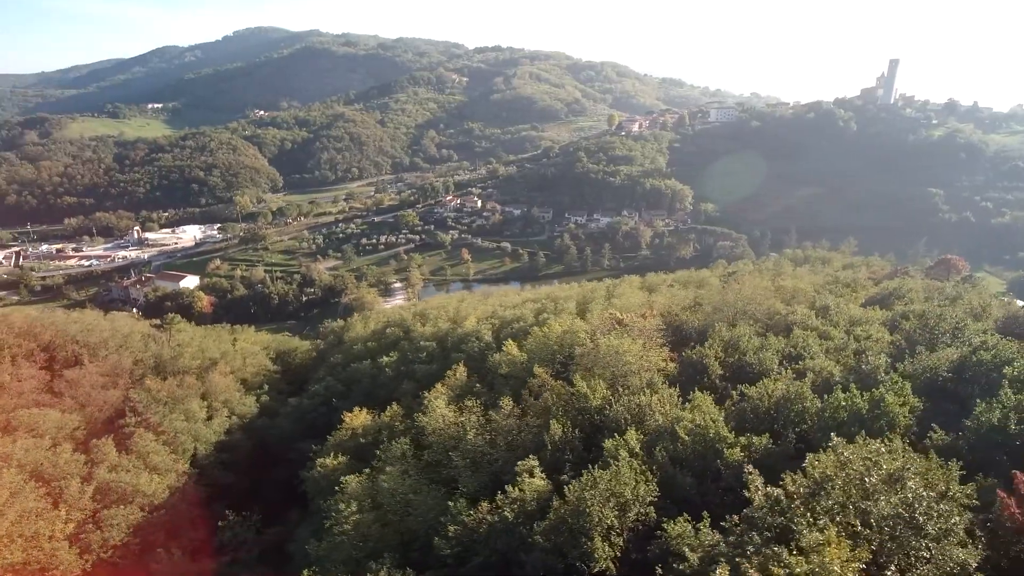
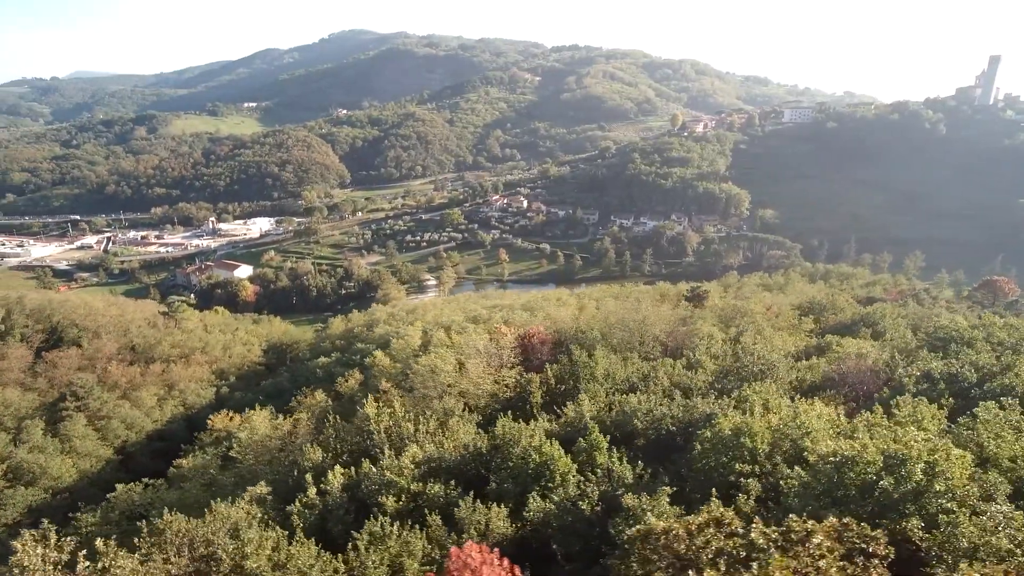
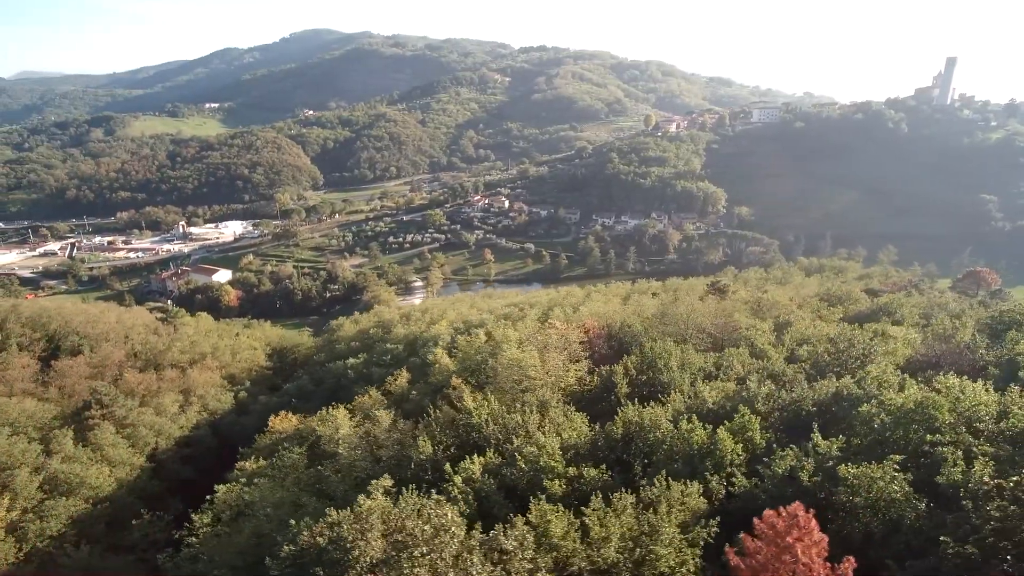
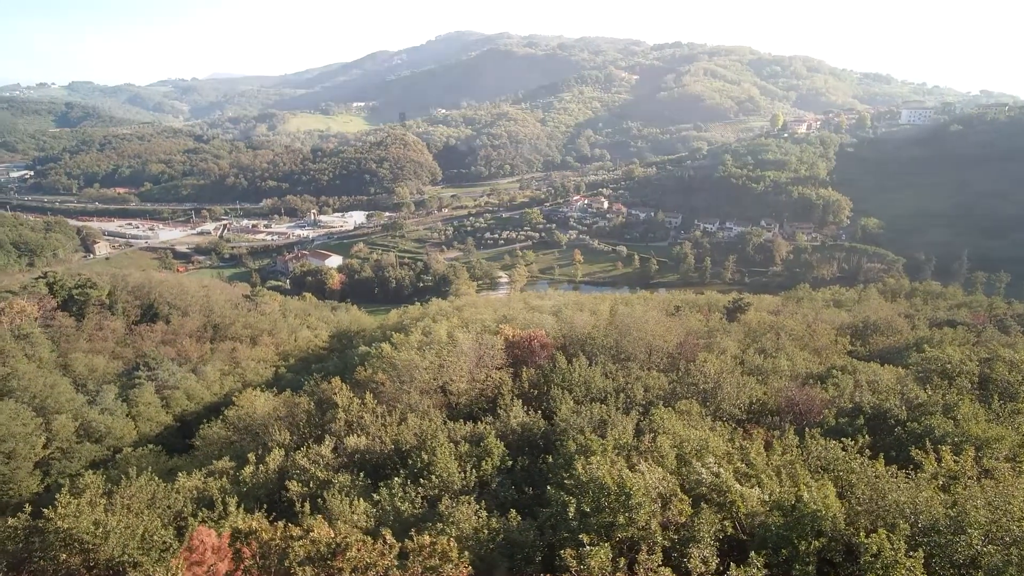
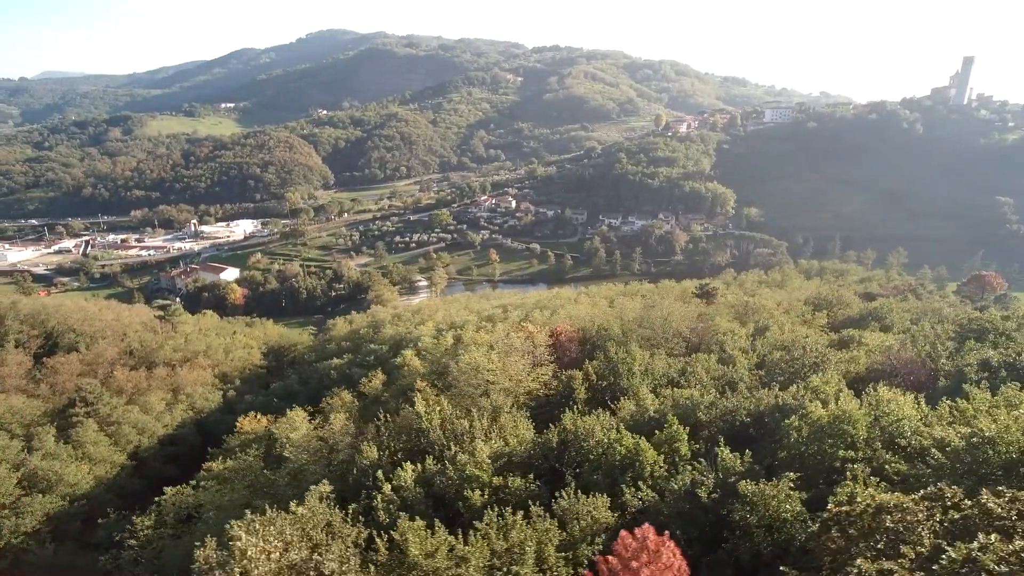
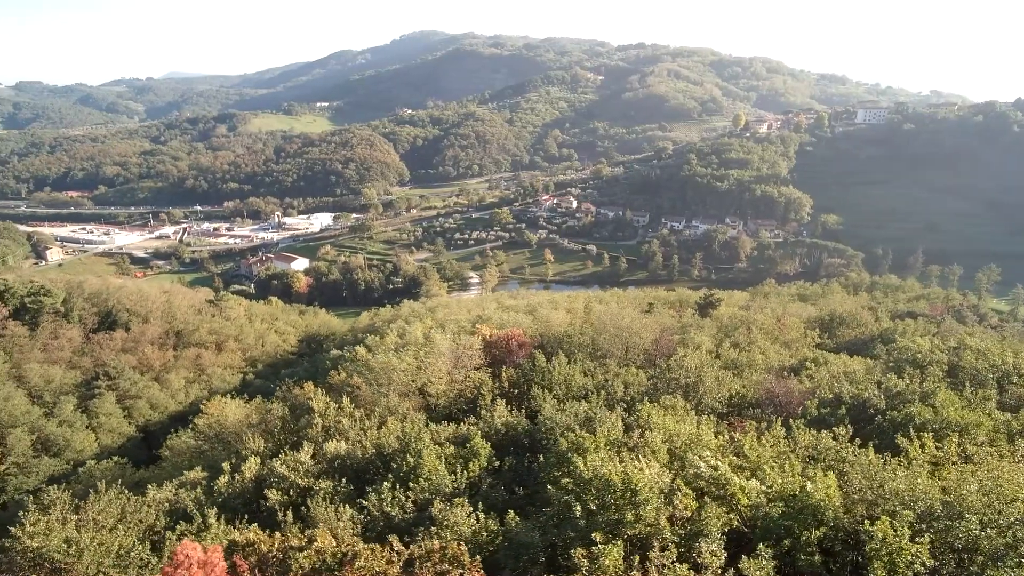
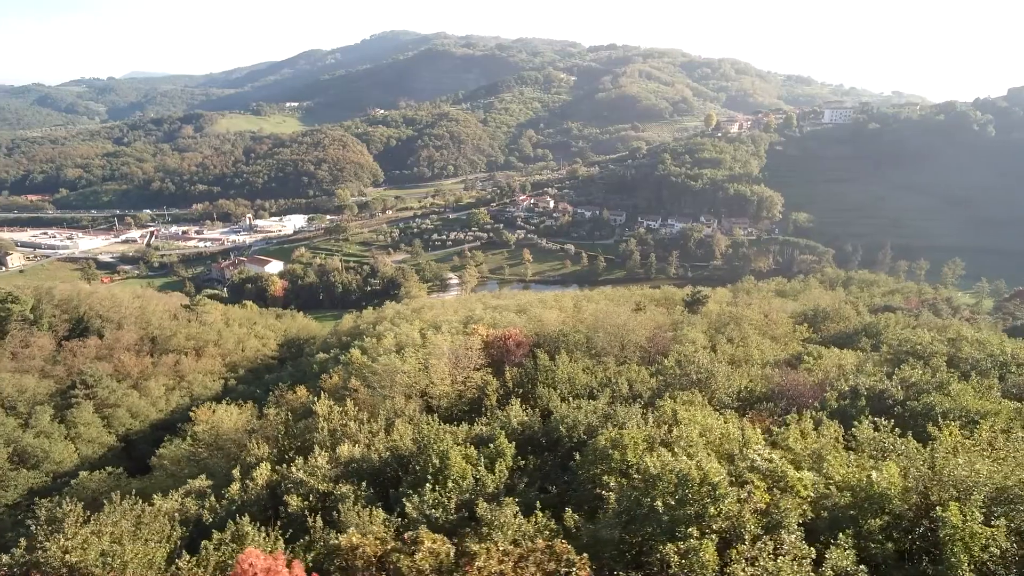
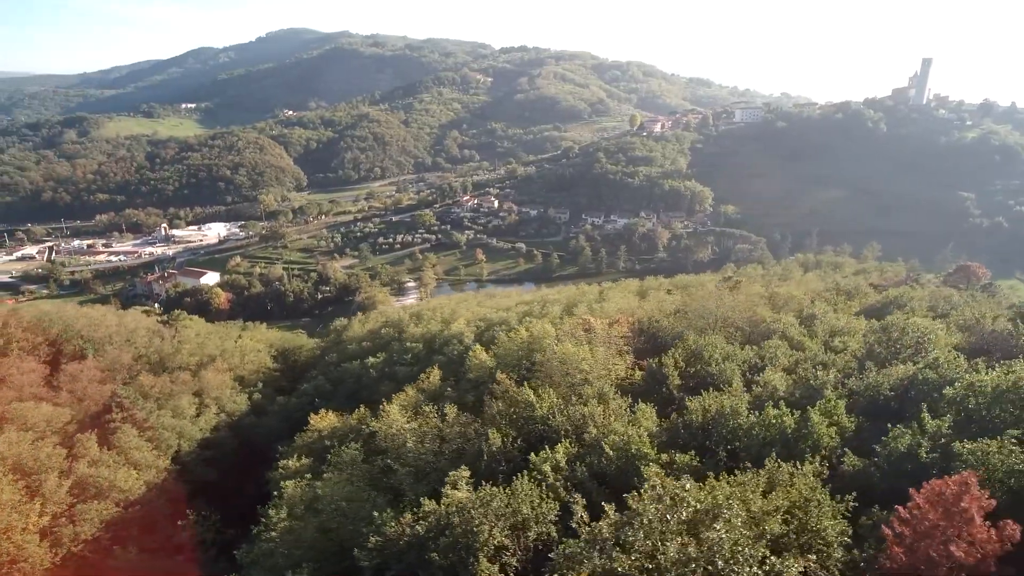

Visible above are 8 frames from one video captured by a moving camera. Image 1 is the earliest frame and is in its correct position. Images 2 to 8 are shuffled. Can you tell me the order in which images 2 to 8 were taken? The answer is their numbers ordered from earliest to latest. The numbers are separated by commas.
8, 3, 5, 2, 7, 6, 4
